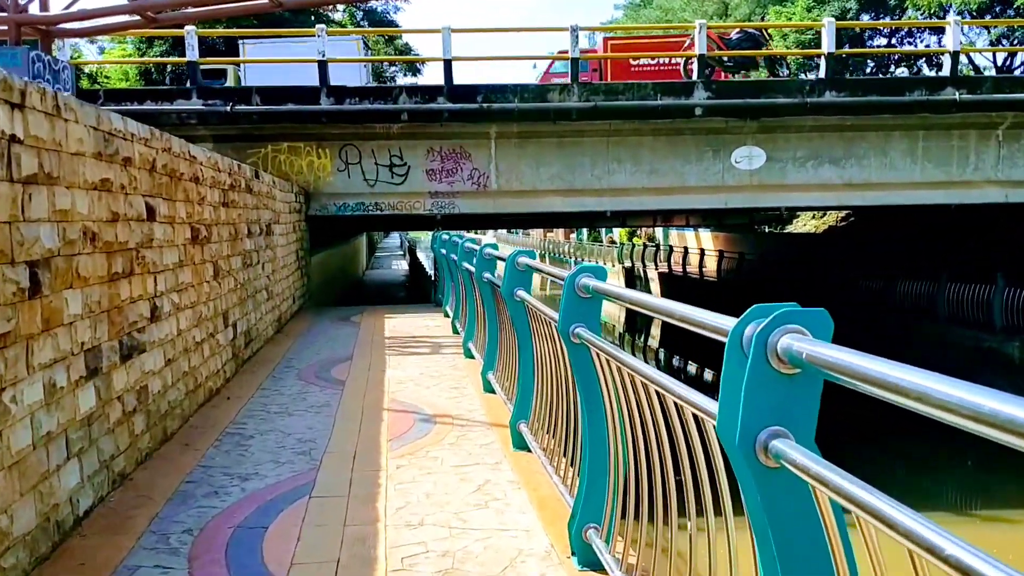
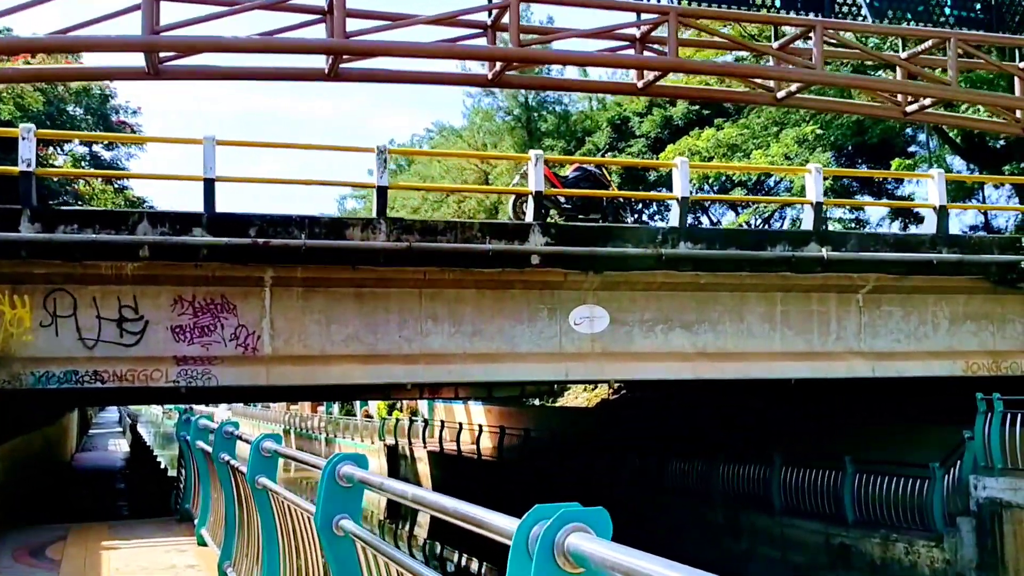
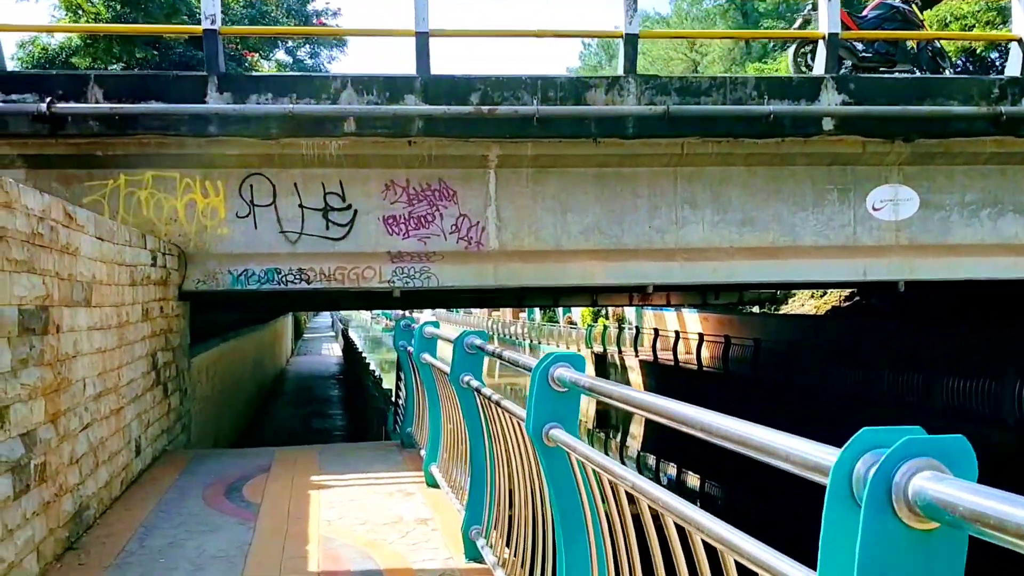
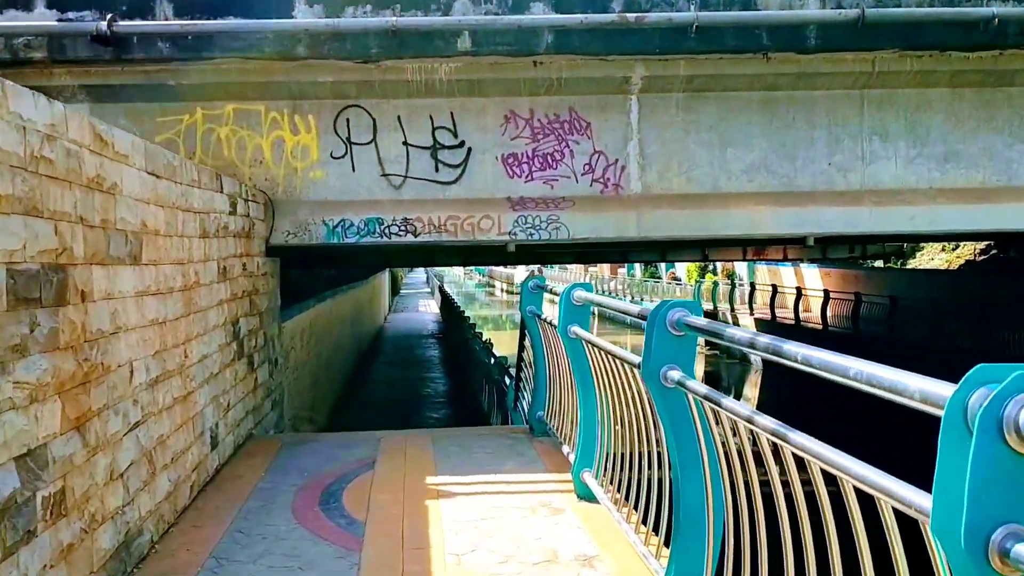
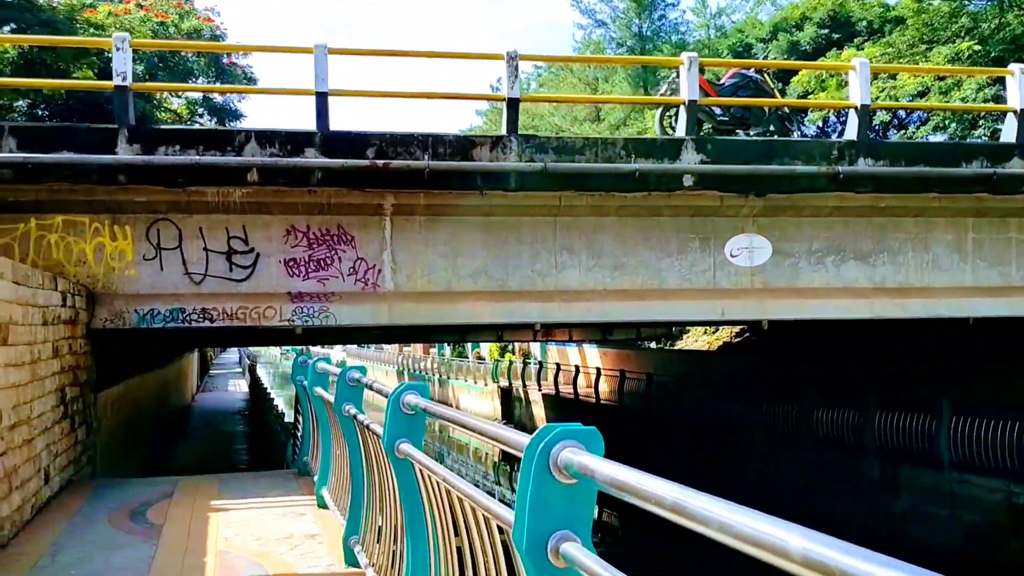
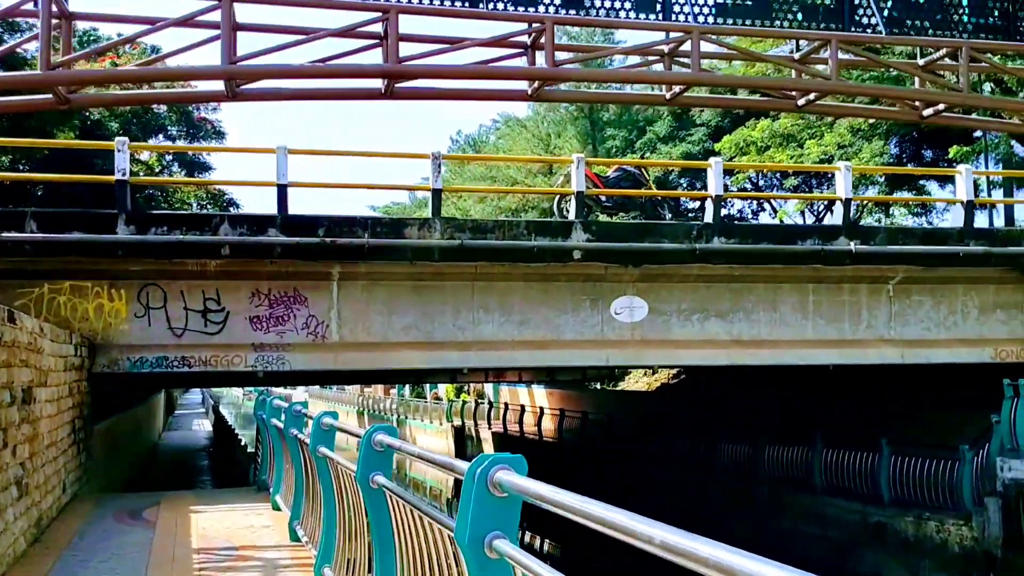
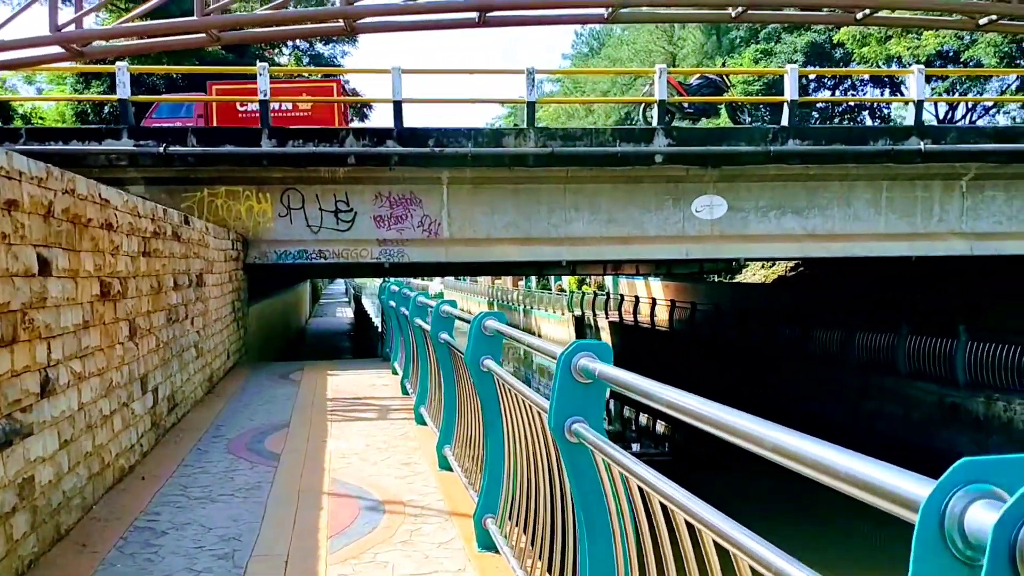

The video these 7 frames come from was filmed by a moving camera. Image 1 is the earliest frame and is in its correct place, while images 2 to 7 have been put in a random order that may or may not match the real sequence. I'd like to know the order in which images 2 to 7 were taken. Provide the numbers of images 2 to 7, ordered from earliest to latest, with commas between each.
7, 6, 2, 5, 3, 4
